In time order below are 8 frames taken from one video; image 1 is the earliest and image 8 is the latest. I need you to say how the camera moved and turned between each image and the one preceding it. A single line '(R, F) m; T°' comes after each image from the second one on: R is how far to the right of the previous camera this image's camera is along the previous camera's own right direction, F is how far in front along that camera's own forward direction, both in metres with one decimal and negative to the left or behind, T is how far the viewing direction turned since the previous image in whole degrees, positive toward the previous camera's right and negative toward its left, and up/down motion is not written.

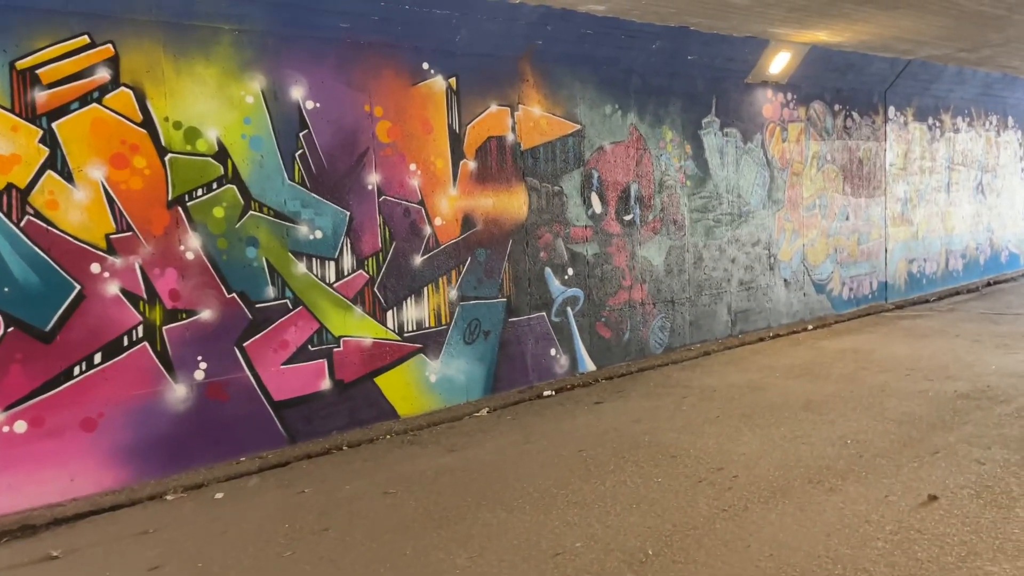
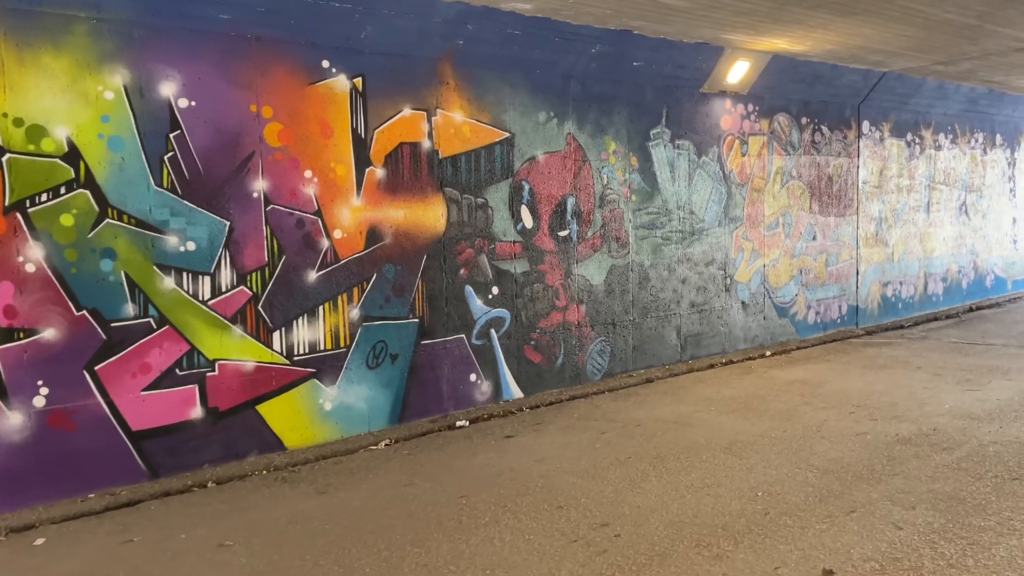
(+0.7, +0.6) m; 0°
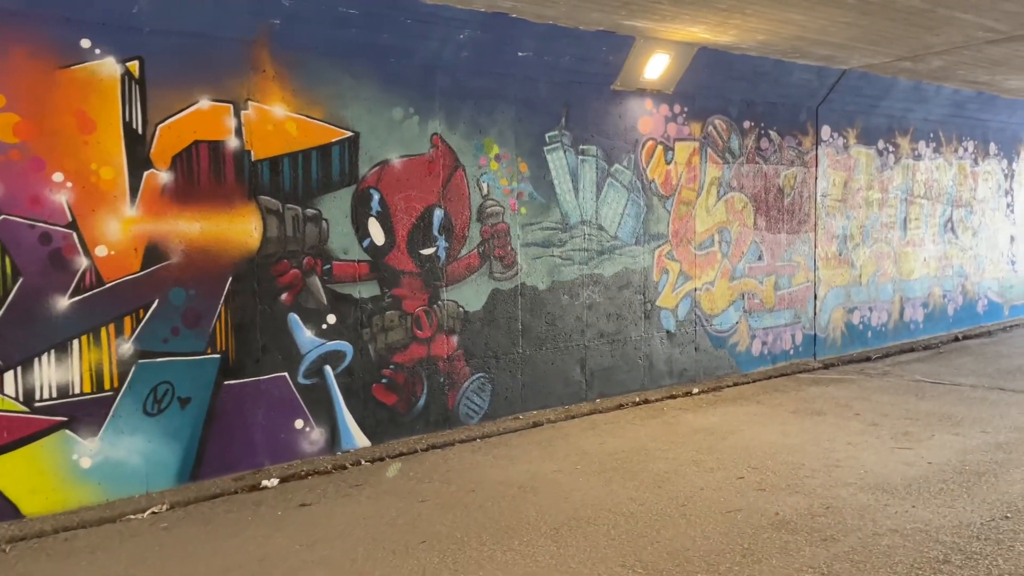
(+1.3, +1.2) m; -2°
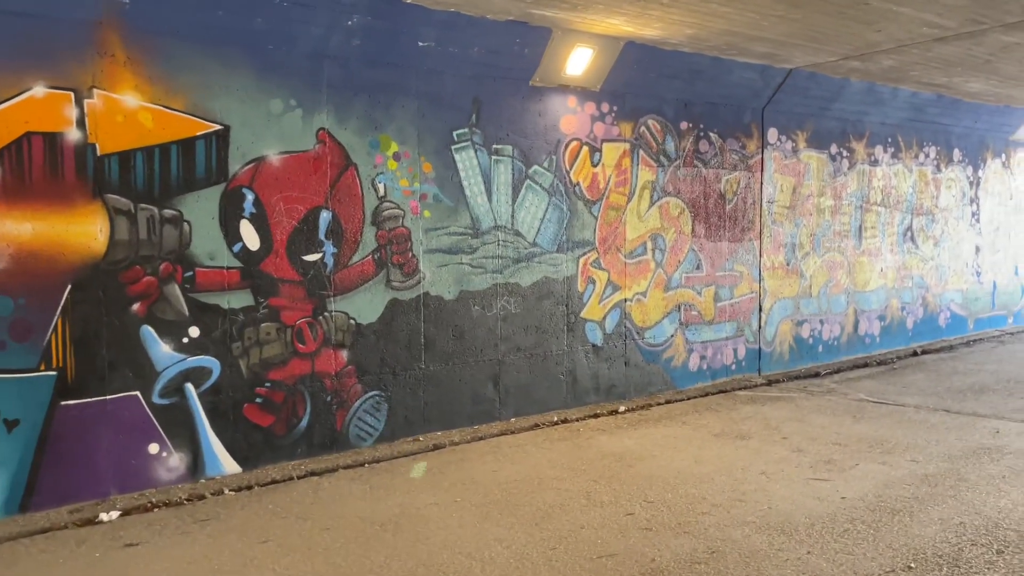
(+0.7, +0.5) m; +1°
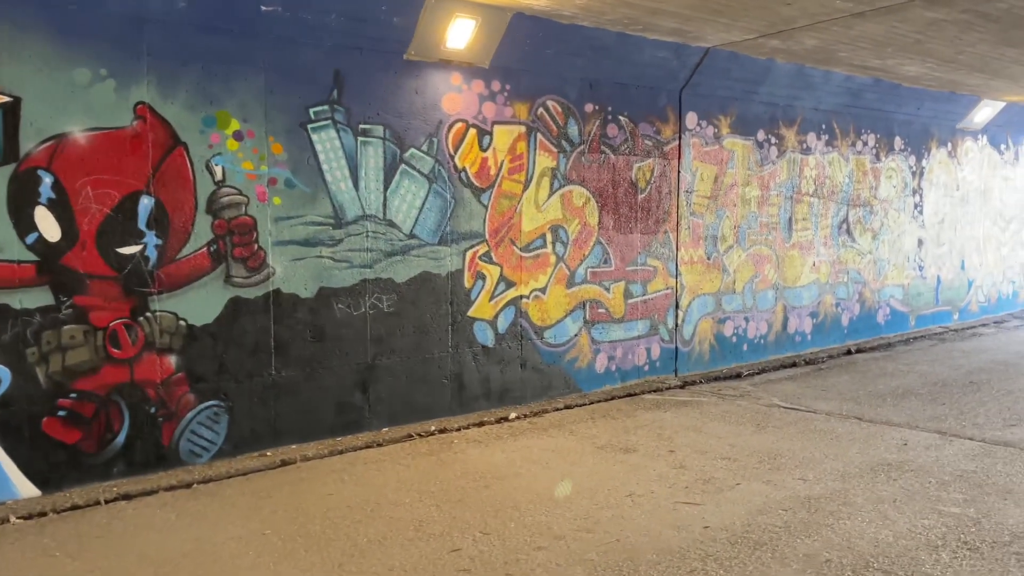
(+0.8, +0.6) m; +1°
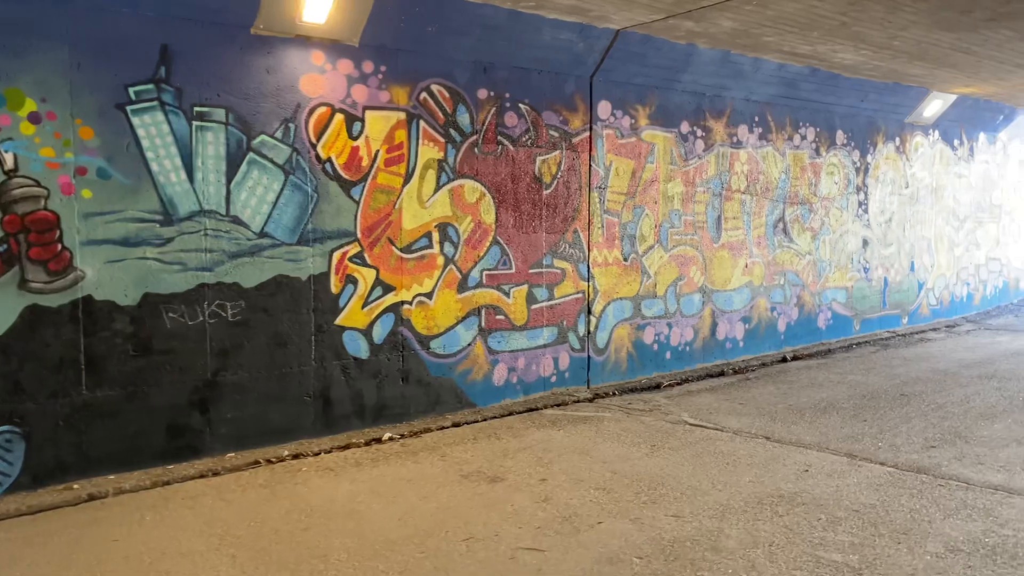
(+0.8, +0.7) m; +1°
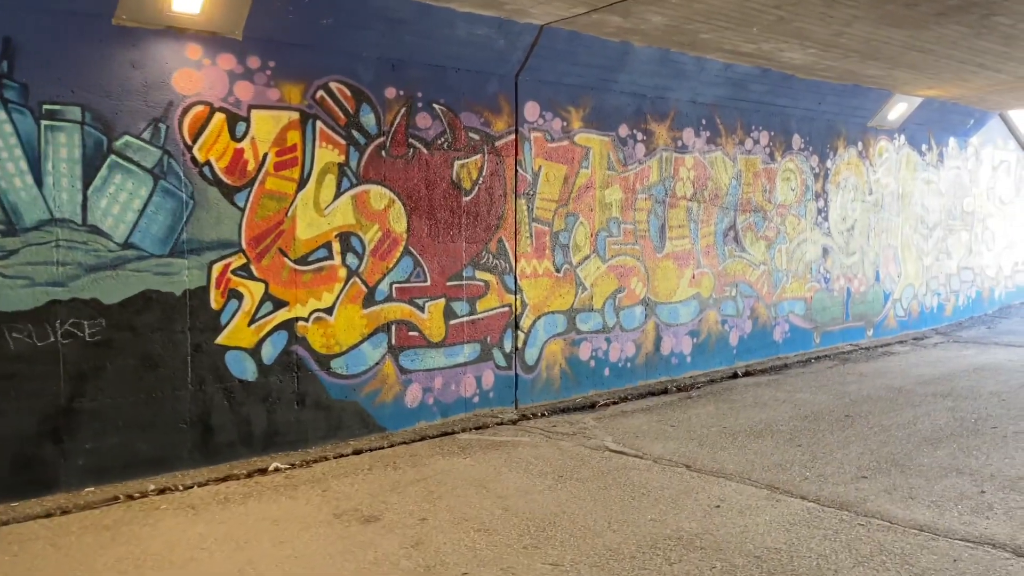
(+0.7, +0.5) m; 0°
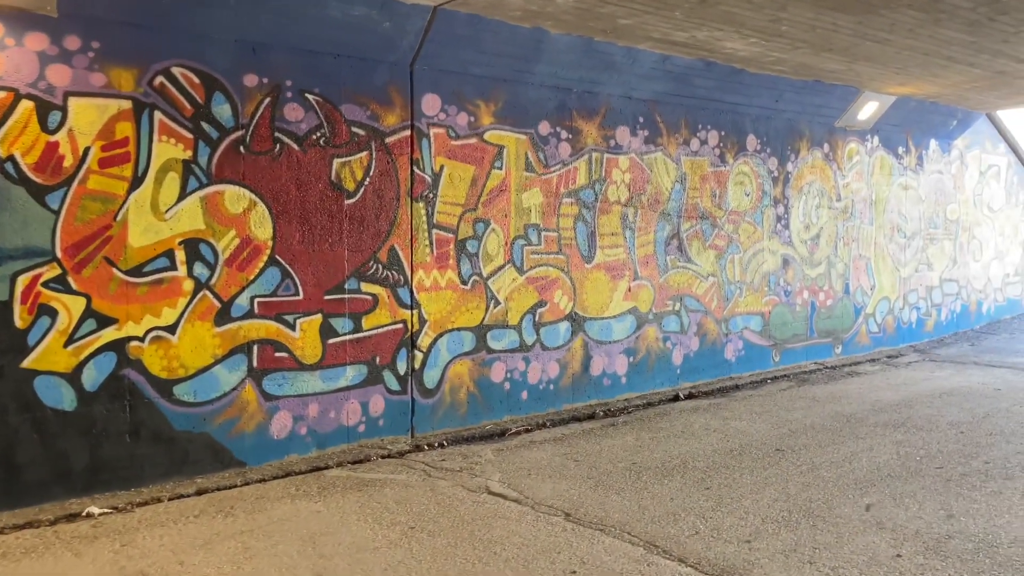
(+0.9, +0.8) m; -1°
